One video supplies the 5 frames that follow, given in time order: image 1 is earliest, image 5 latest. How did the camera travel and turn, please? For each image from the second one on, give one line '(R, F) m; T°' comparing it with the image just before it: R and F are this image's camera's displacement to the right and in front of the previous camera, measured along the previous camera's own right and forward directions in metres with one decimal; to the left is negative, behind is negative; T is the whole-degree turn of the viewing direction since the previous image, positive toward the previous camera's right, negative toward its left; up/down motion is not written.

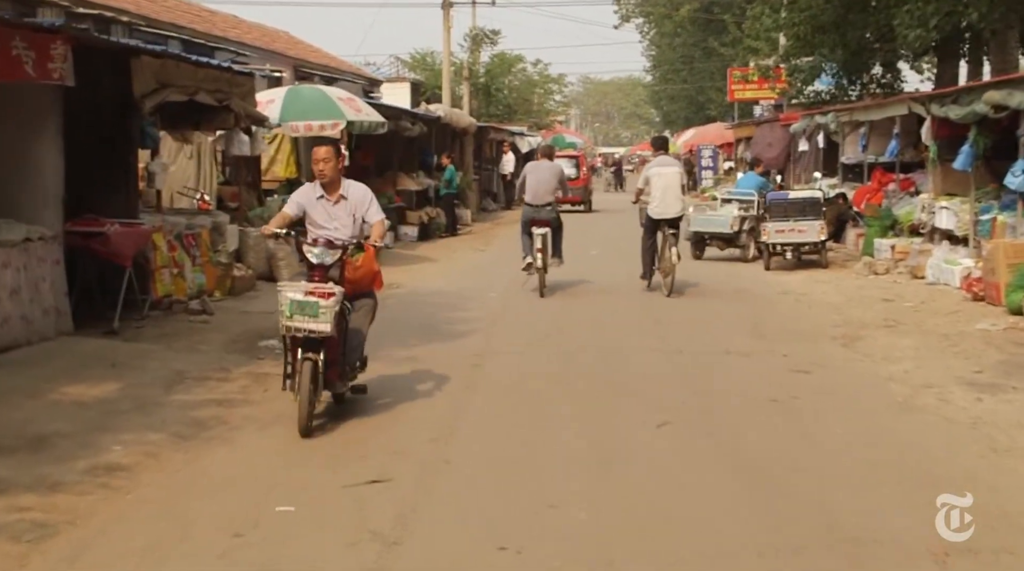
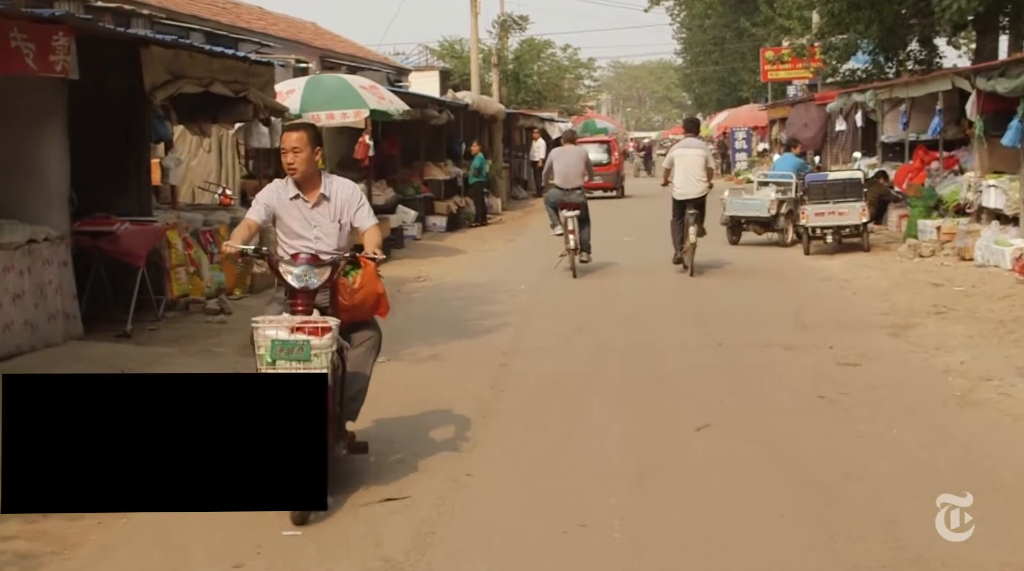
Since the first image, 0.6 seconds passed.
(0.0, +0.5) m; -1°
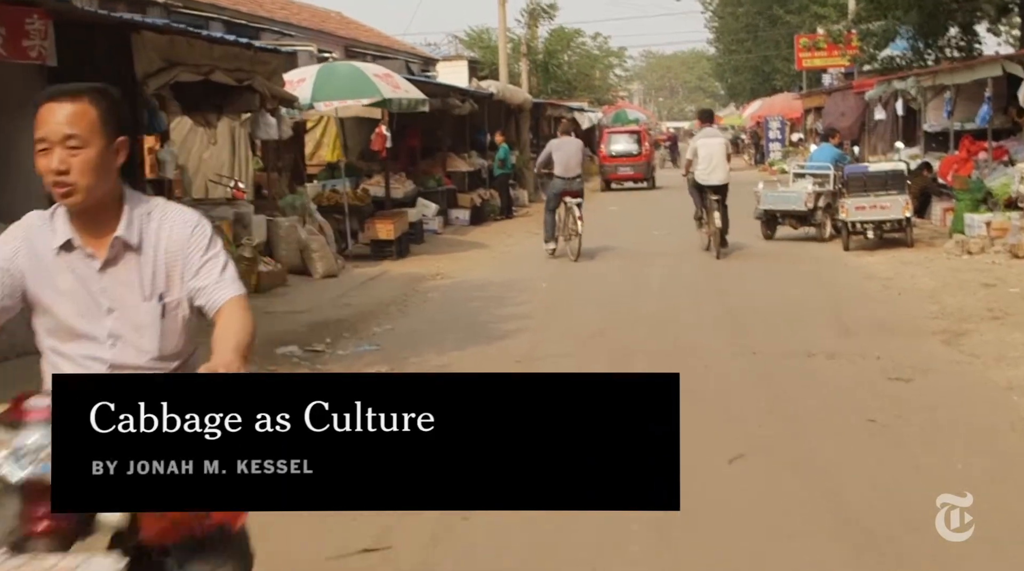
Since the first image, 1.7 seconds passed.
(+0.1, +0.9) m; -1°
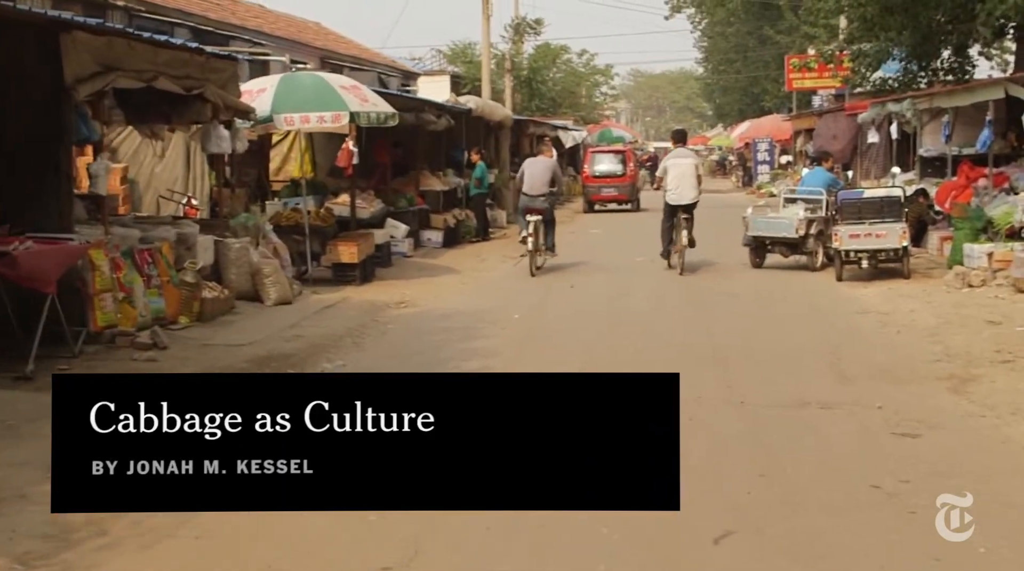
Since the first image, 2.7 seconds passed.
(+0.2, +1.1) m; +1°
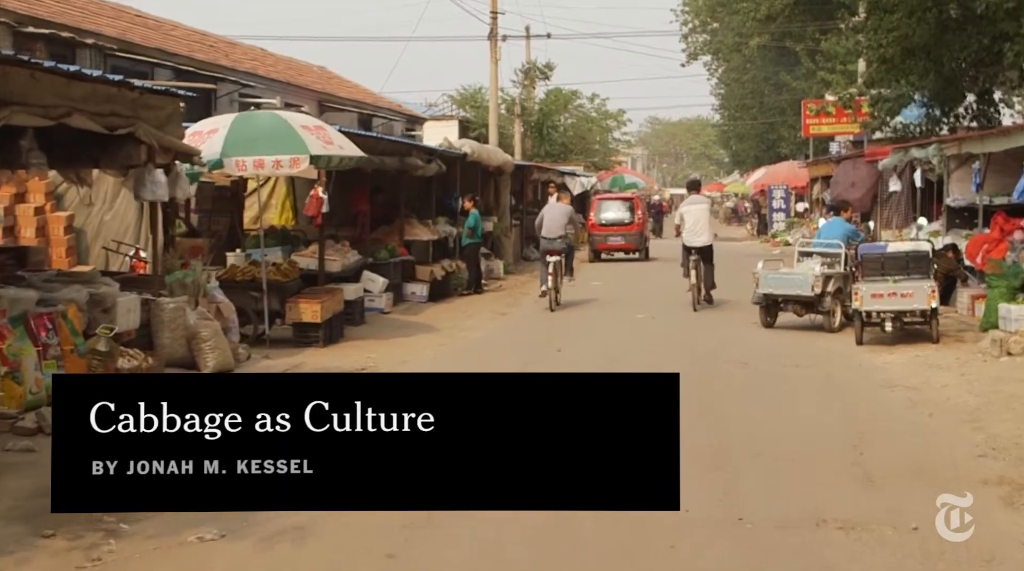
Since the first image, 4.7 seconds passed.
(+0.4, +1.7) m; -1°
